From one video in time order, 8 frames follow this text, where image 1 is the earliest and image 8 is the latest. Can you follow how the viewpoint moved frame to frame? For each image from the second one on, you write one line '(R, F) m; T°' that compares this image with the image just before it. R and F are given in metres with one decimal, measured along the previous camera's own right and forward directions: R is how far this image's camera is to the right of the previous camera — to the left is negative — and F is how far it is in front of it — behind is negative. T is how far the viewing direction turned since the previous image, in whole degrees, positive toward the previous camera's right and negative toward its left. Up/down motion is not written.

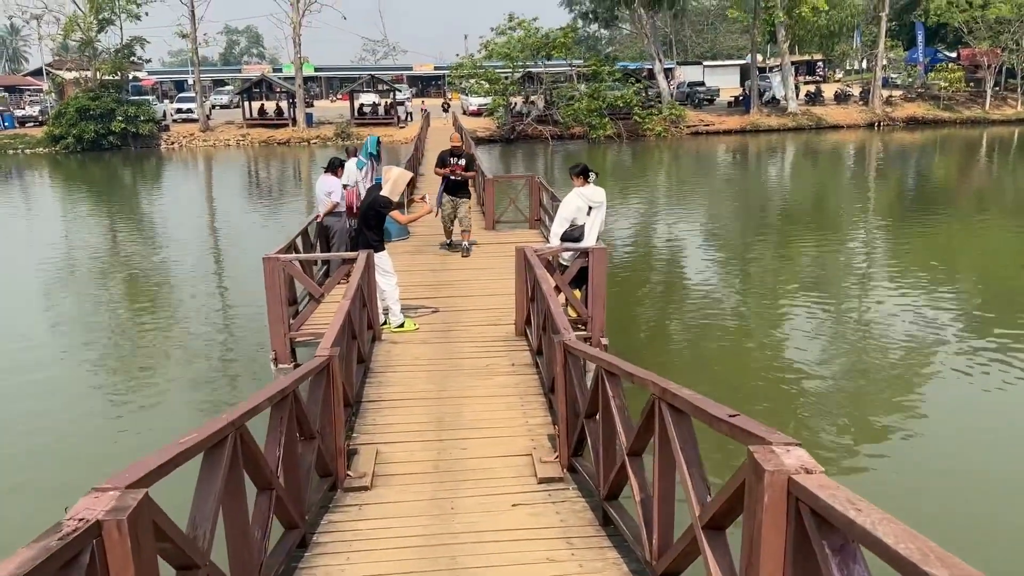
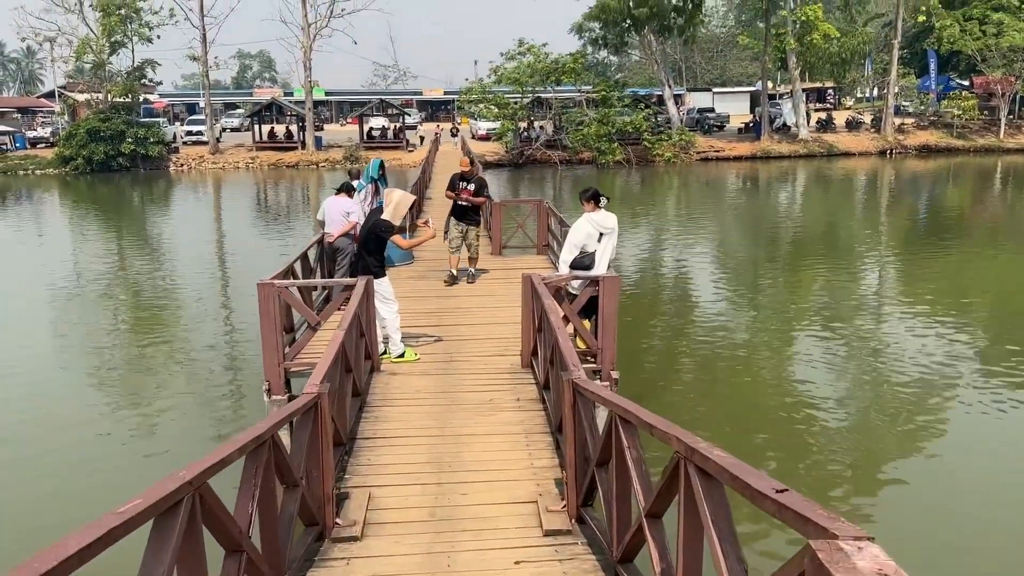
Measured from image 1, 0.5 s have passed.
(0.0, +0.3) m; -1°
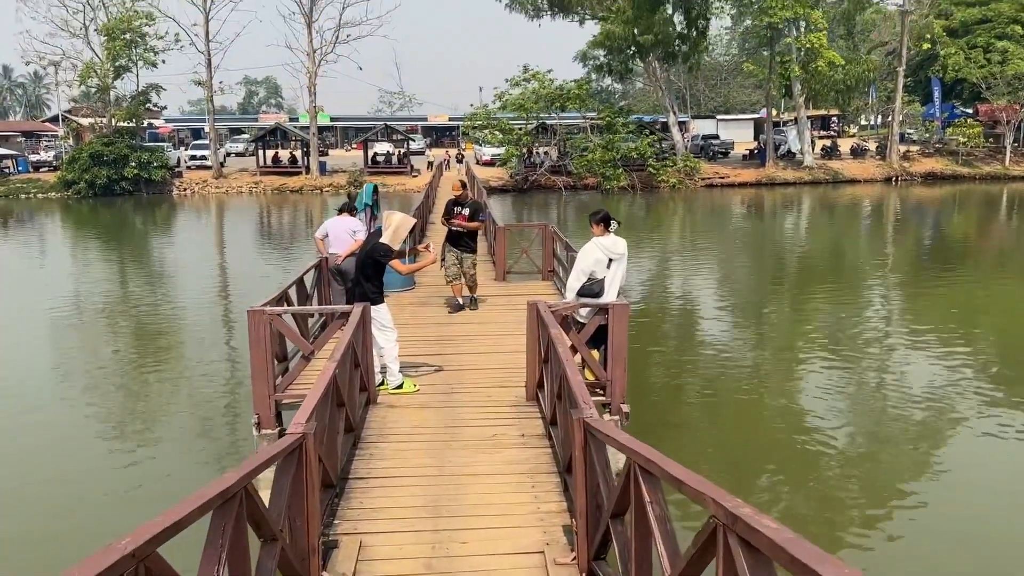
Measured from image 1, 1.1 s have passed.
(0.0, +0.3) m; 0°
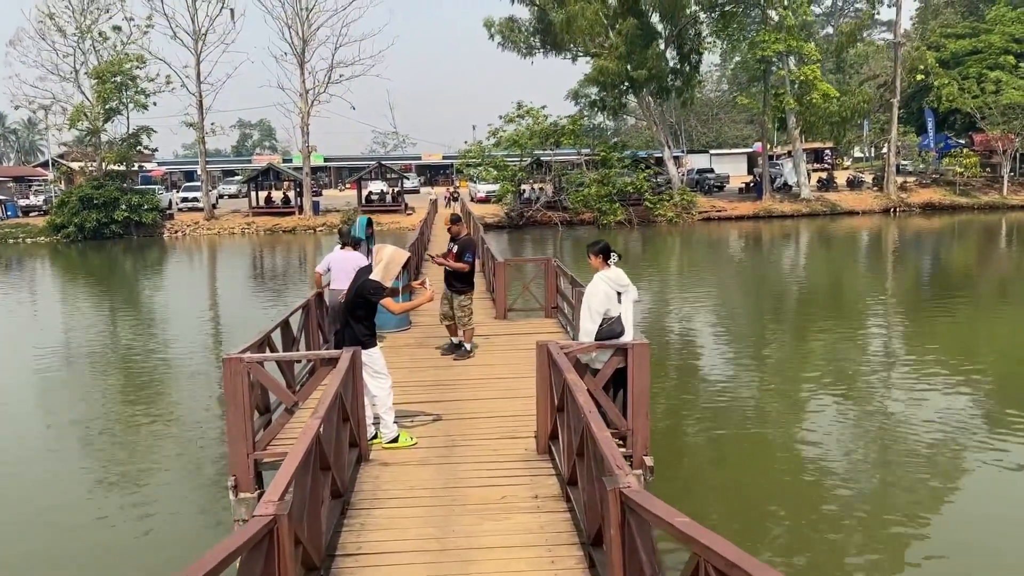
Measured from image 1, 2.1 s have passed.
(-0.1, +0.5) m; 0°
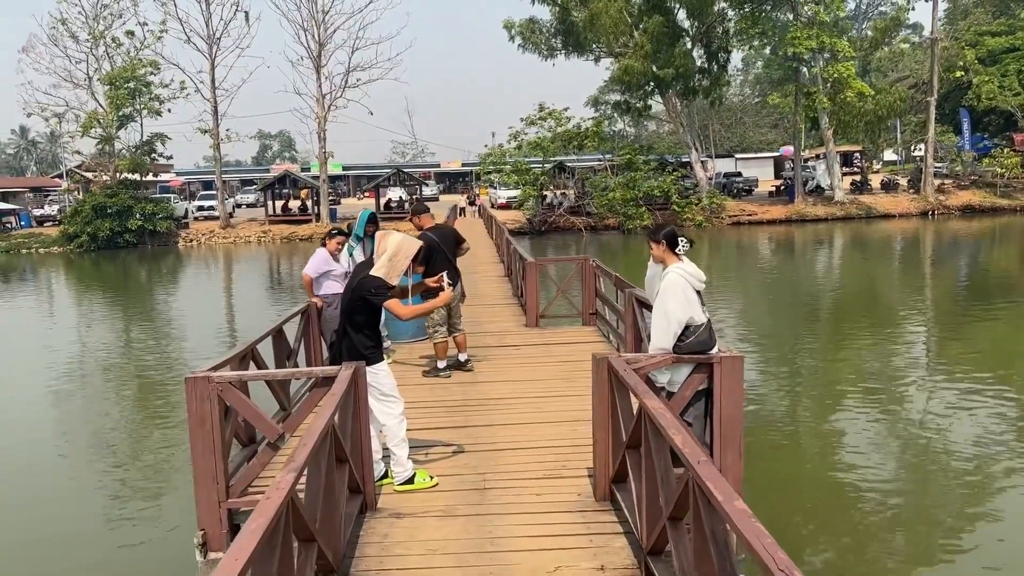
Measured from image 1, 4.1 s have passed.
(-0.1, +1.0) m; -1°
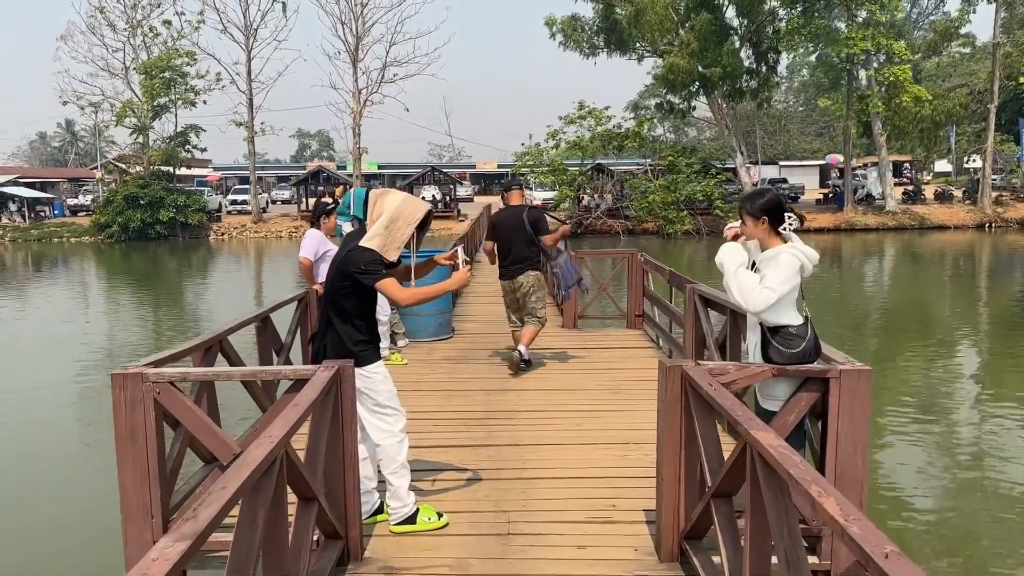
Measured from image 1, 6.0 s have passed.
(0.0, +0.9) m; -2°
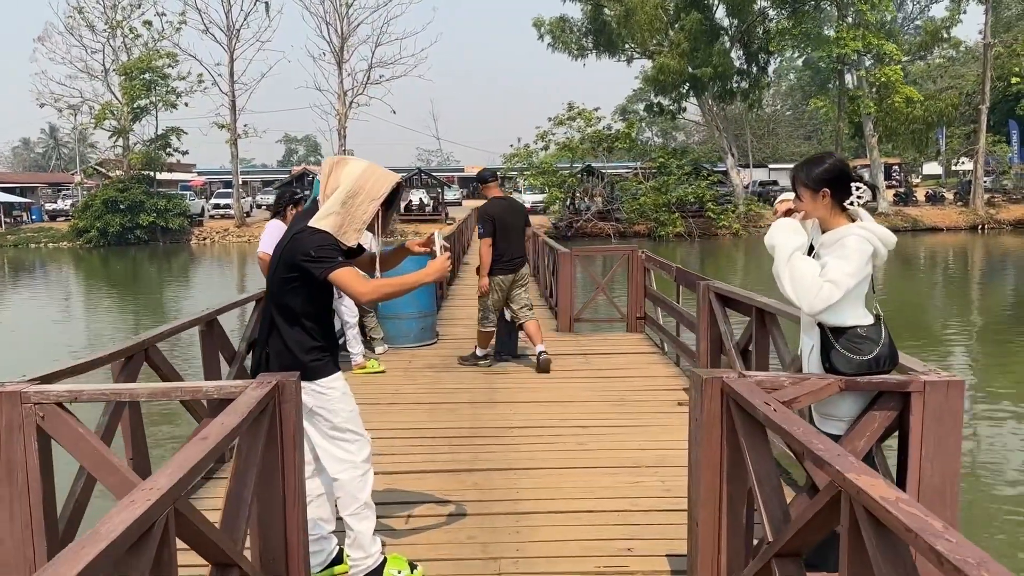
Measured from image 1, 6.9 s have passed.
(0.0, +0.5) m; +1°
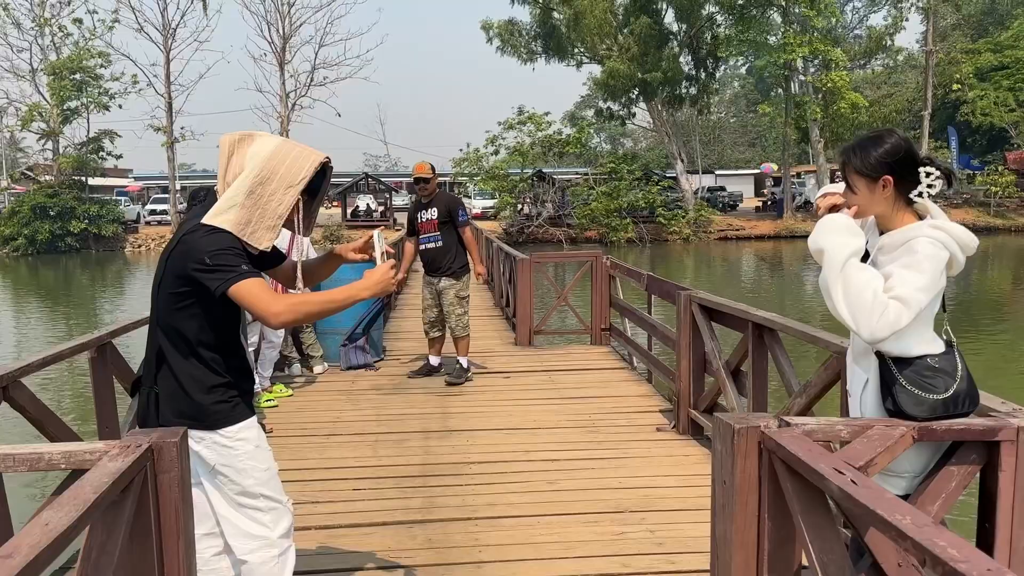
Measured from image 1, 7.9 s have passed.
(0.0, +0.5) m; +4°
